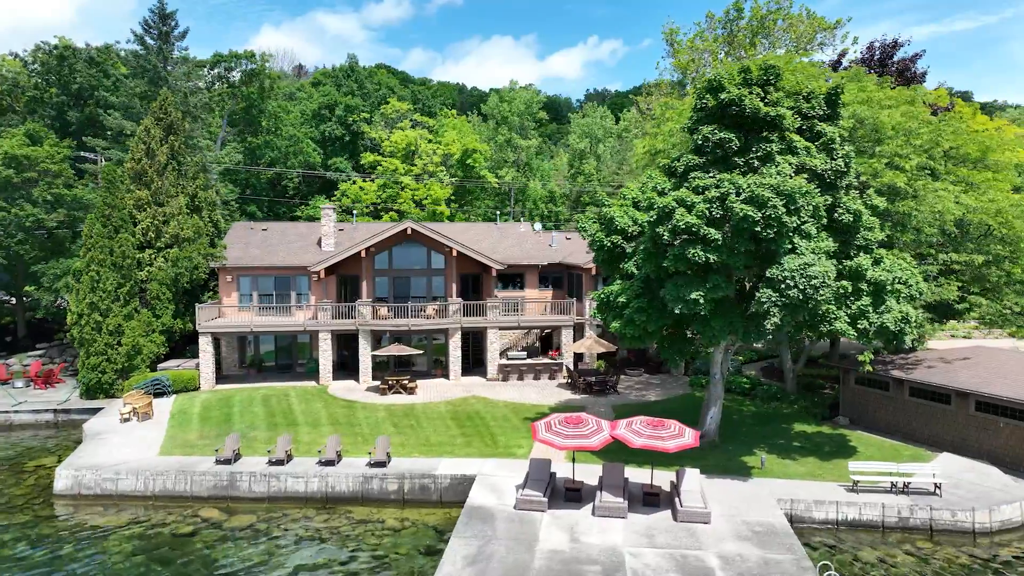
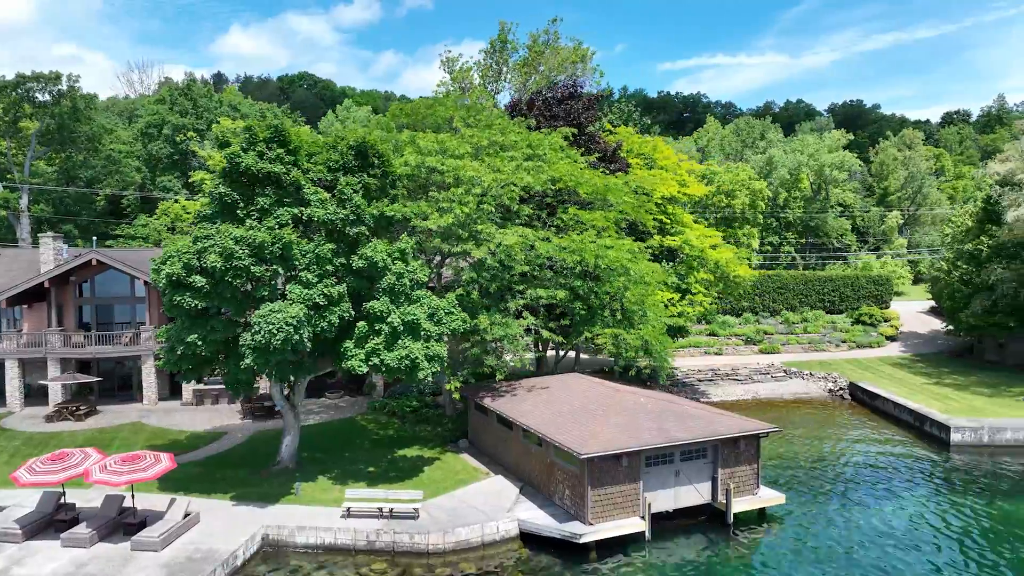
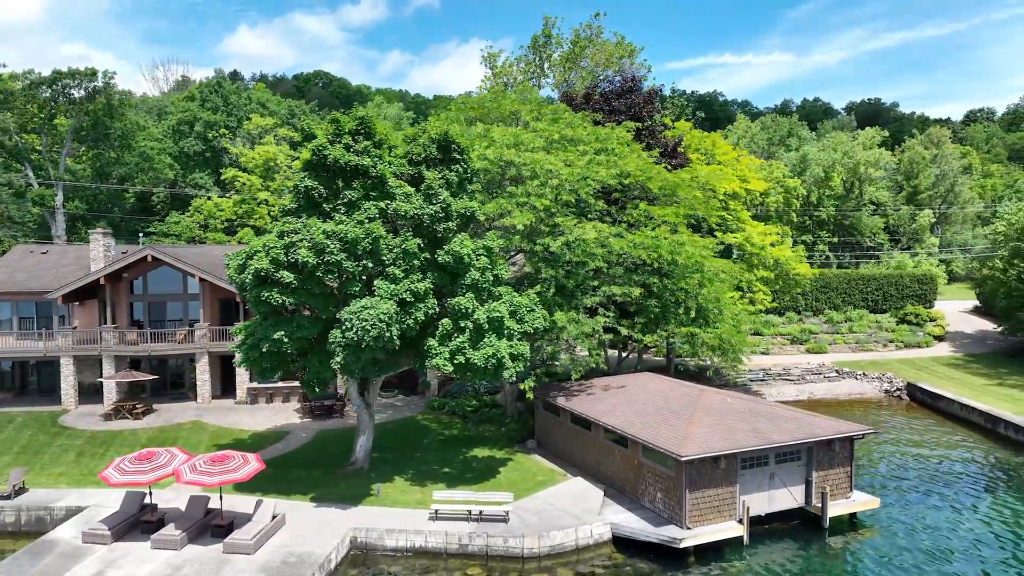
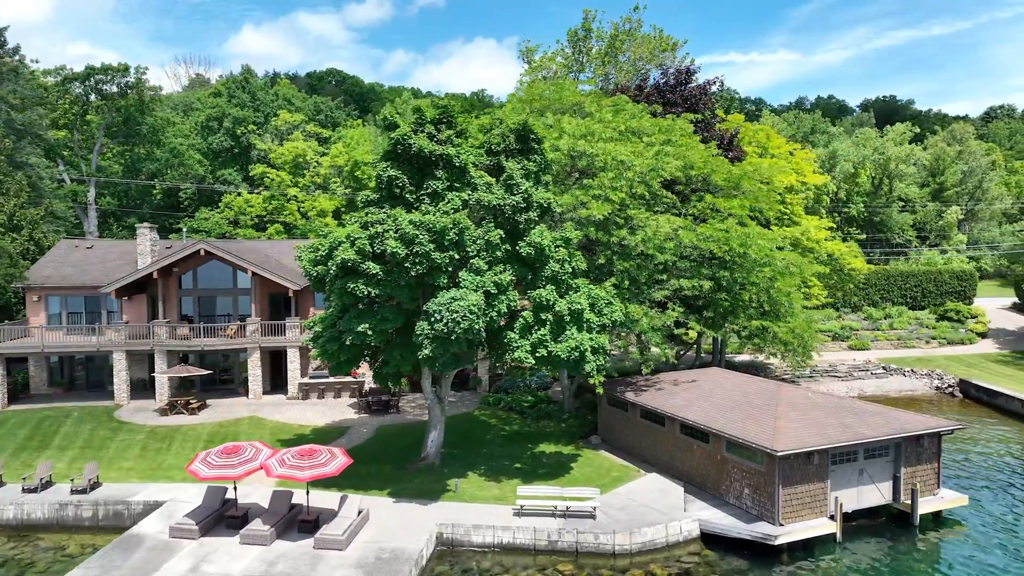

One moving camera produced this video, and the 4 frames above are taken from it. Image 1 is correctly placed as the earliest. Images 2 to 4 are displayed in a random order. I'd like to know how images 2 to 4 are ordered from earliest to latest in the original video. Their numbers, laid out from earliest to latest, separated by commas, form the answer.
4, 3, 2
